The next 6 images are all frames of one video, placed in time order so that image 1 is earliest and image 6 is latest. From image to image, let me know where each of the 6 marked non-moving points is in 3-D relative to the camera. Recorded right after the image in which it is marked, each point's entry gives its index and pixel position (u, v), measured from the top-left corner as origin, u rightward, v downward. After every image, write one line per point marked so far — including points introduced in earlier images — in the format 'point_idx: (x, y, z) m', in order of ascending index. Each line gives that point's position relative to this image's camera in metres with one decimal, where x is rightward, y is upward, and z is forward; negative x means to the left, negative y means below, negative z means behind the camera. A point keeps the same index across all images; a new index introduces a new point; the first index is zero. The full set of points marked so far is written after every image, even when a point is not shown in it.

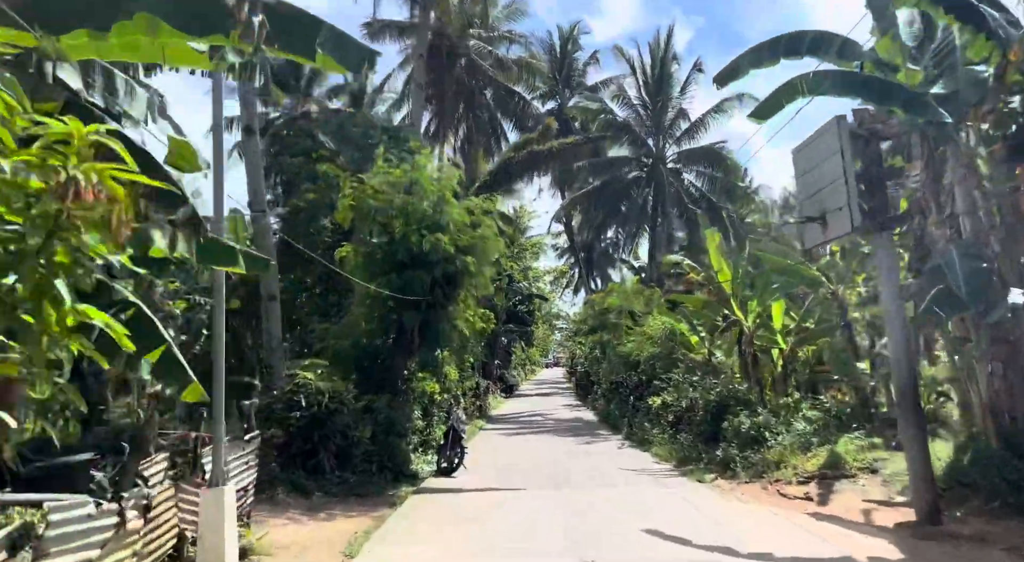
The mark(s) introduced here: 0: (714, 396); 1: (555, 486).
0: (+3.7, -2.1, +13.4) m
1: (+0.7, -3.2, +11.1) m
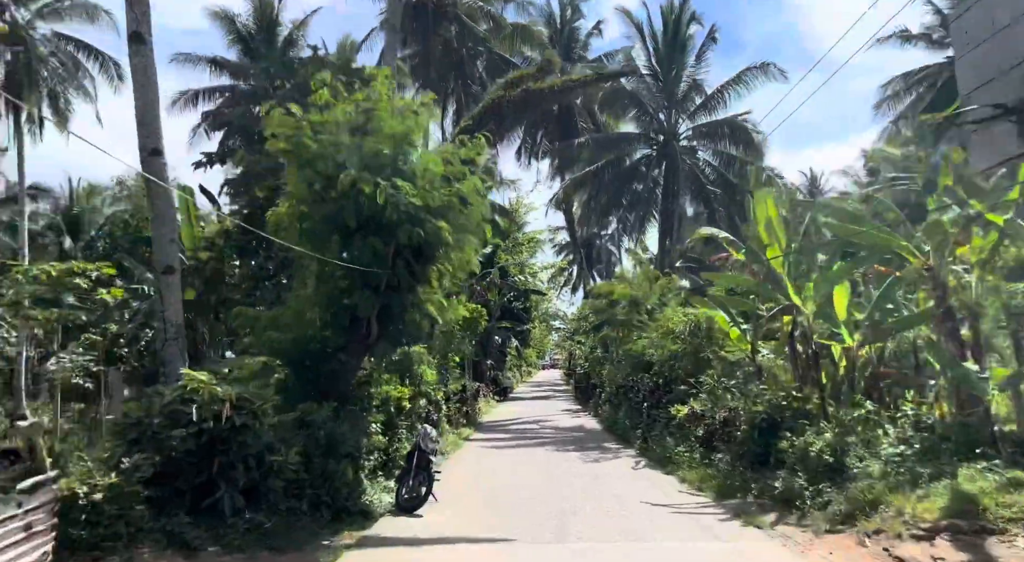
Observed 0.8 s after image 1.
0: (+3.6, -1.8, +10.3) m
1: (+0.5, -2.8, +8.0) m
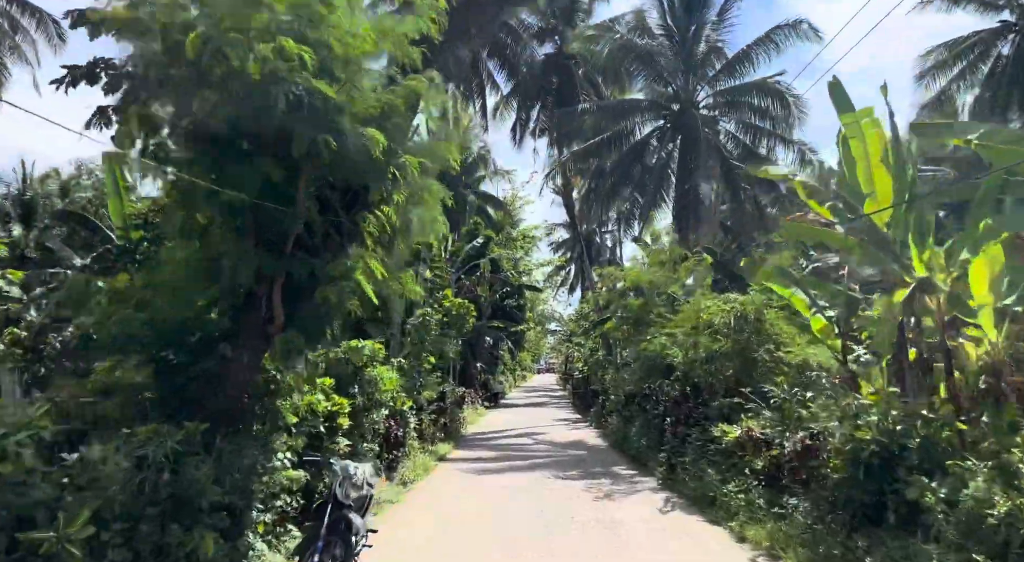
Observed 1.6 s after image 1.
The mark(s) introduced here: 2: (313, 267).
0: (+3.3, -1.4, +6.8) m
1: (+0.3, -2.4, +4.4) m
2: (-1.8, +0.1, +6.5) m
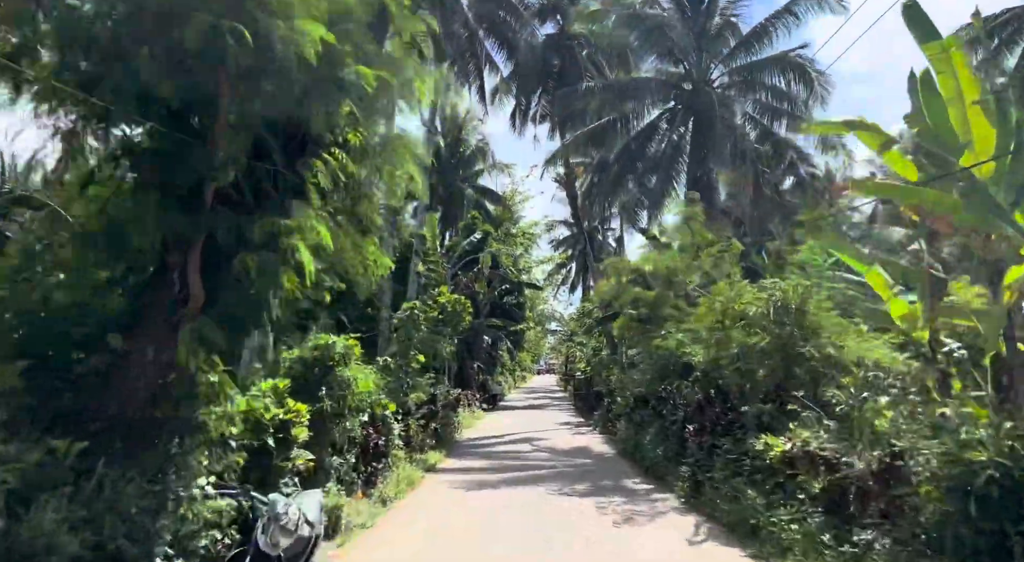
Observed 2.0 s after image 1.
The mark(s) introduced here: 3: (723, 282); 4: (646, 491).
0: (+3.3, -1.2, +5.1) m
1: (+0.2, -2.2, +2.7) m
2: (-1.8, +0.3, +4.9) m
3: (+3.3, 0.0, +11.3) m
4: (+2.0, -3.1, +10.6) m
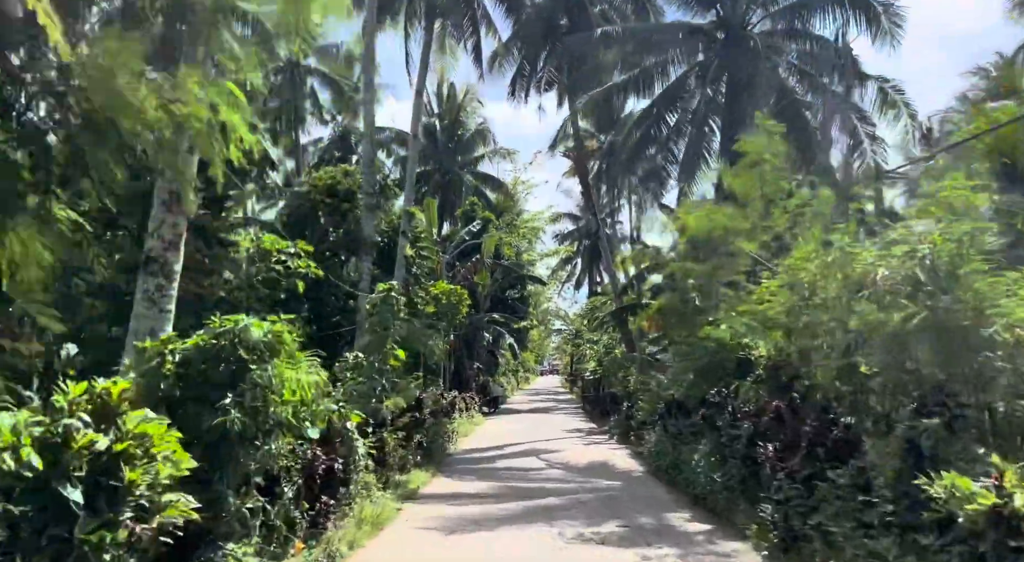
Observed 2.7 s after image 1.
0: (+3.3, -0.8, +2.0) m
1: (+0.3, -1.7, -0.4) m
2: (-1.8, +0.8, +1.8) m
3: (+3.4, +0.4, +8.2) m
4: (+2.0, -2.7, +7.5) m
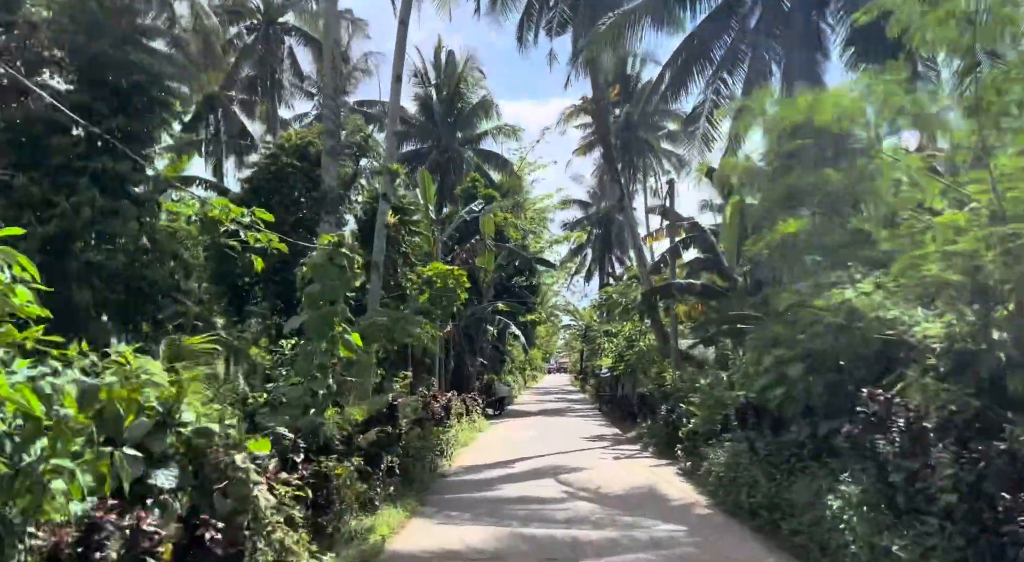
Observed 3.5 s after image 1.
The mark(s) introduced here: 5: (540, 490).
0: (+3.4, -0.2, -1.9) m
1: (+0.3, -1.2, -4.2) m
2: (-1.8, +1.3, -2.1) m
3: (+3.4, +1.0, +4.3) m
4: (+2.1, -2.1, +3.7) m
5: (+0.5, -3.2, +10.8) m
